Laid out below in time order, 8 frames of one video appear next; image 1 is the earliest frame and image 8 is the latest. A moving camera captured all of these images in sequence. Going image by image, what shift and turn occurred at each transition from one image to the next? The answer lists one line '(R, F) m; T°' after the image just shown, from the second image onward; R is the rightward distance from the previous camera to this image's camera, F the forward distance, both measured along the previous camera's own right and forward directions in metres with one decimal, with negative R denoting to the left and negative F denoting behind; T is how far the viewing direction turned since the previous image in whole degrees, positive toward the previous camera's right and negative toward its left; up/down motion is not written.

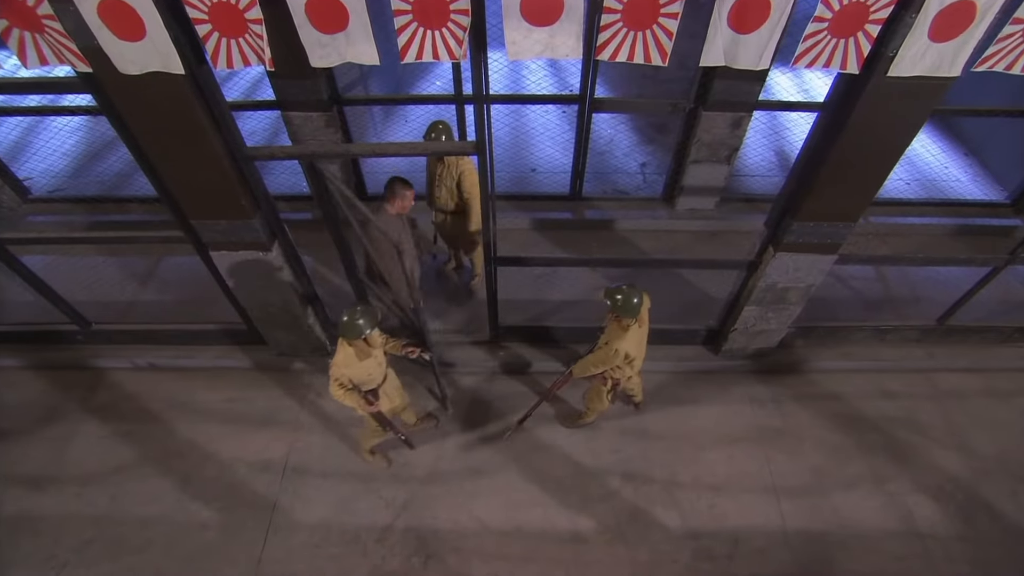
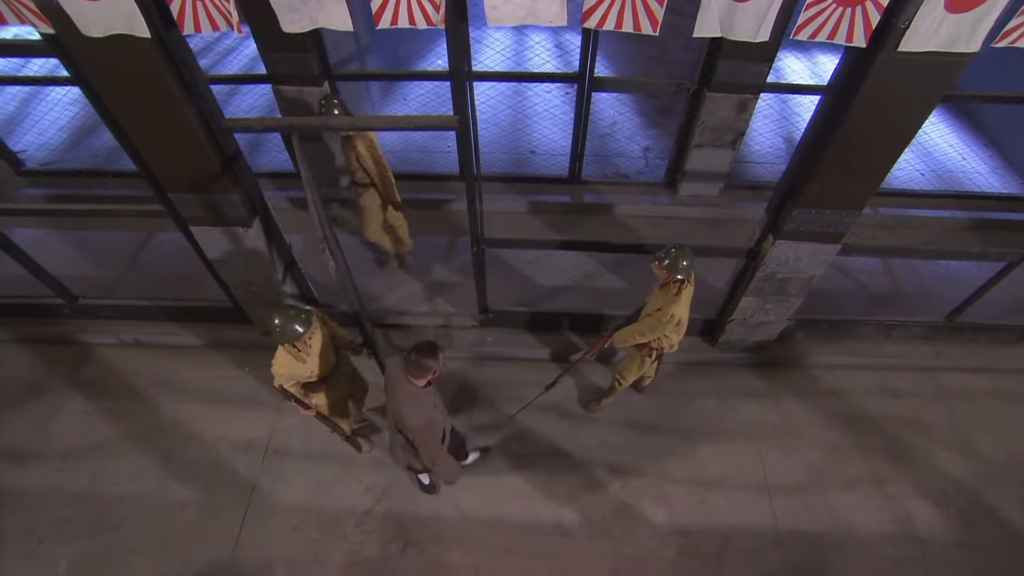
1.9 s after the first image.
(+0.2, +0.2) m; -1°
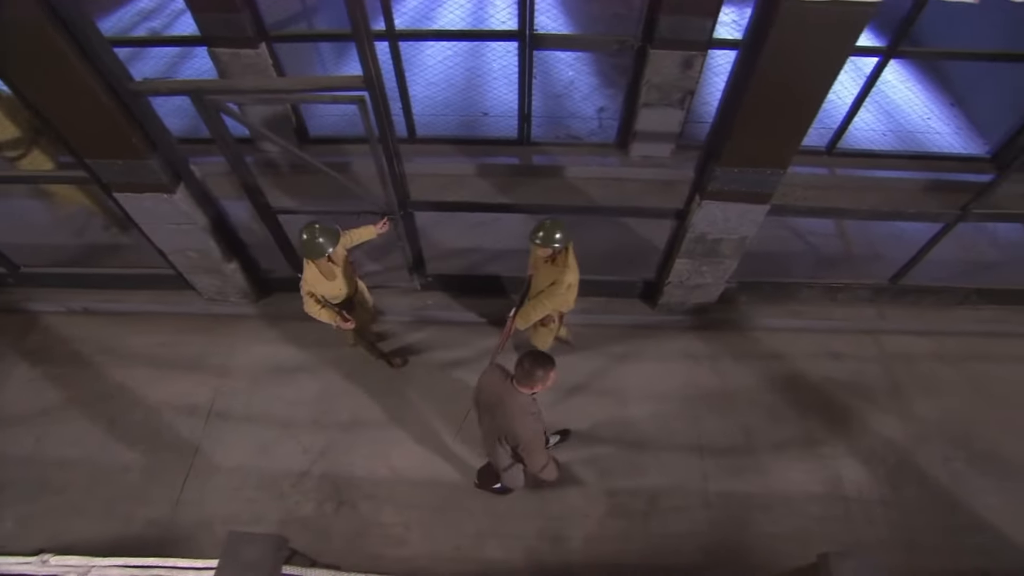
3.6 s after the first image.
(+0.6, 0.0) m; 0°
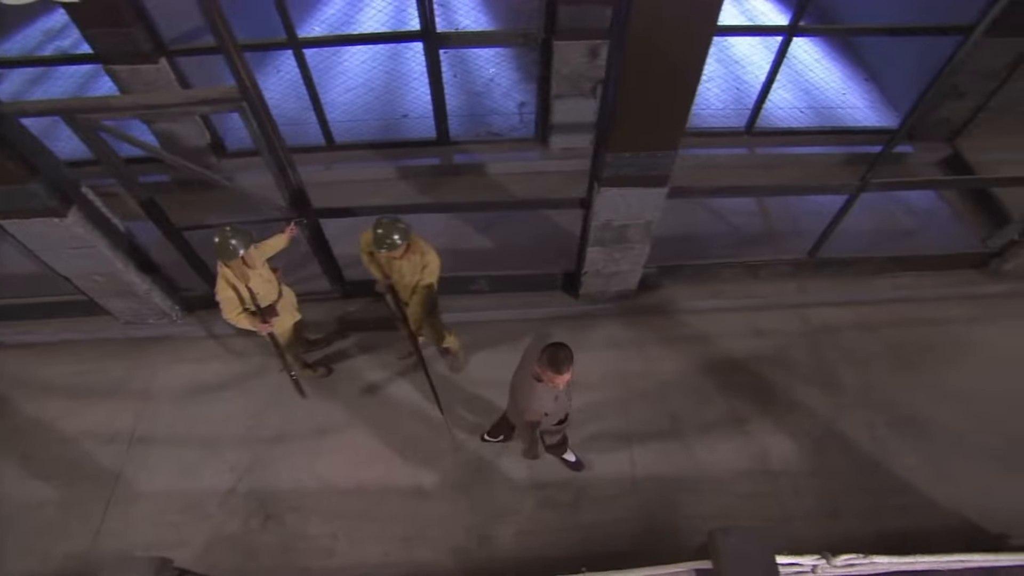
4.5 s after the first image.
(+0.6, 0.0) m; +2°
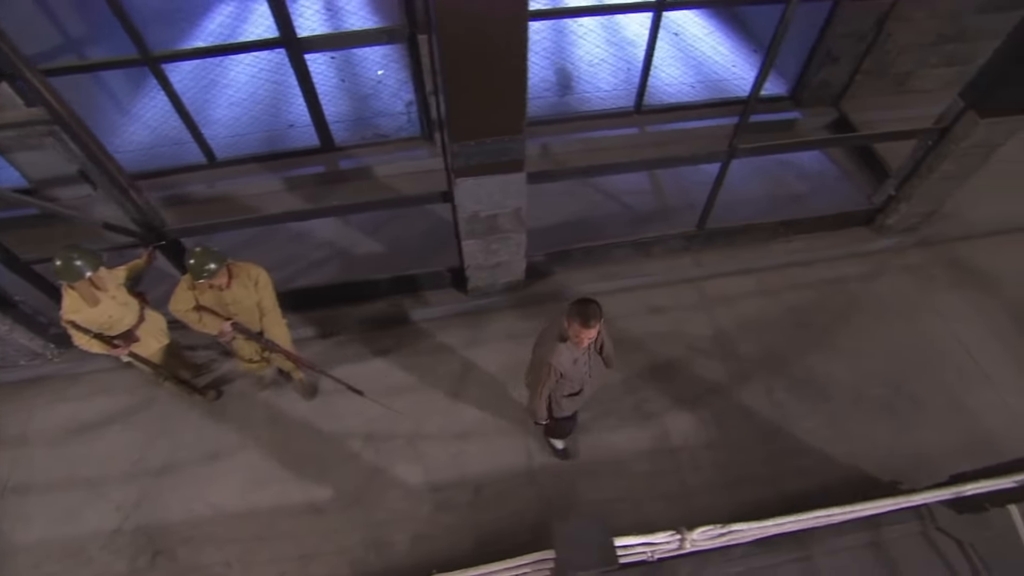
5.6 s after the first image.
(+0.8, +0.1) m; +2°
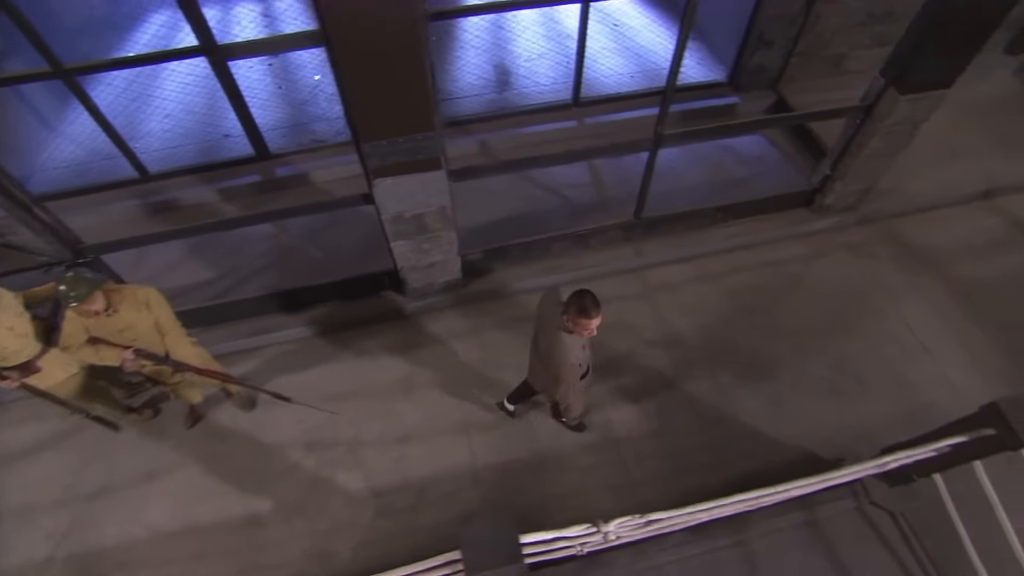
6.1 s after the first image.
(+0.4, 0.0) m; +1°
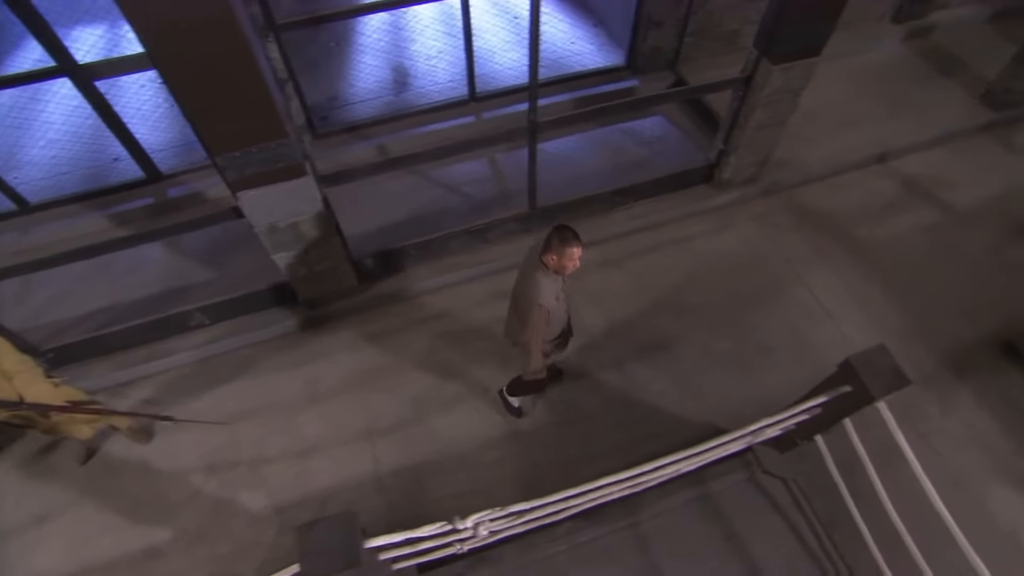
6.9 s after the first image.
(+0.7, 0.0) m; +2°
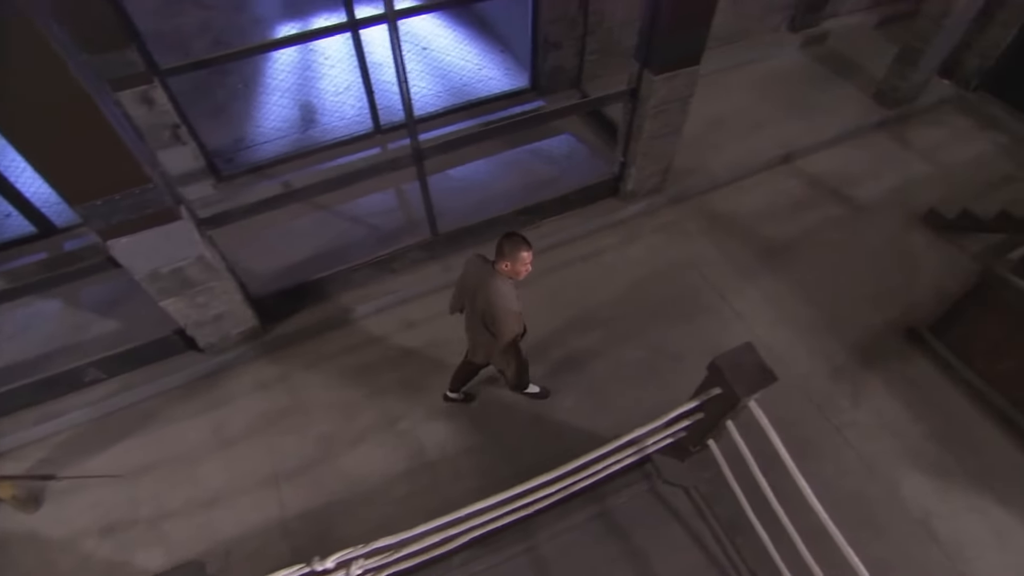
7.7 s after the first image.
(+0.6, 0.0) m; +2°
